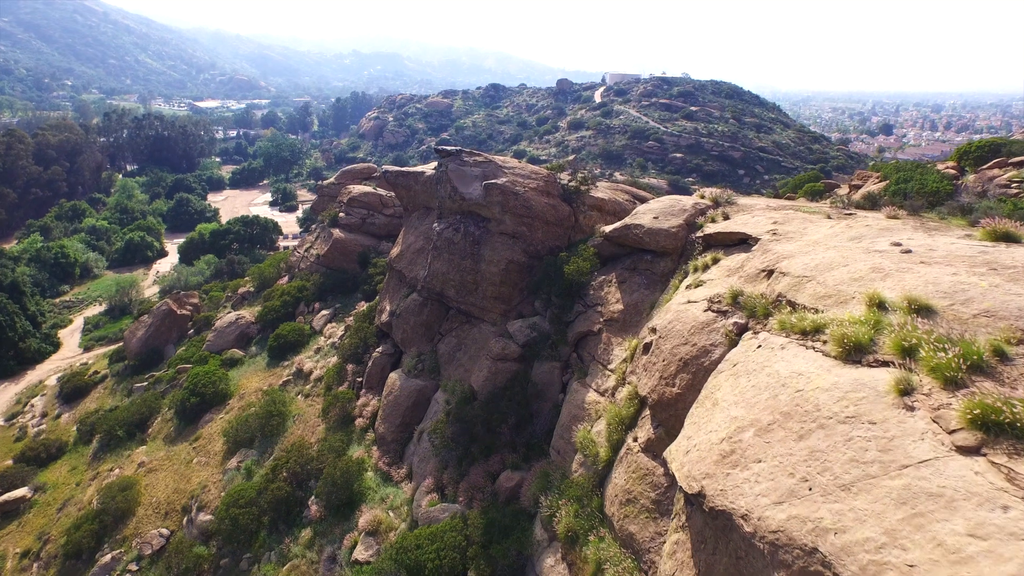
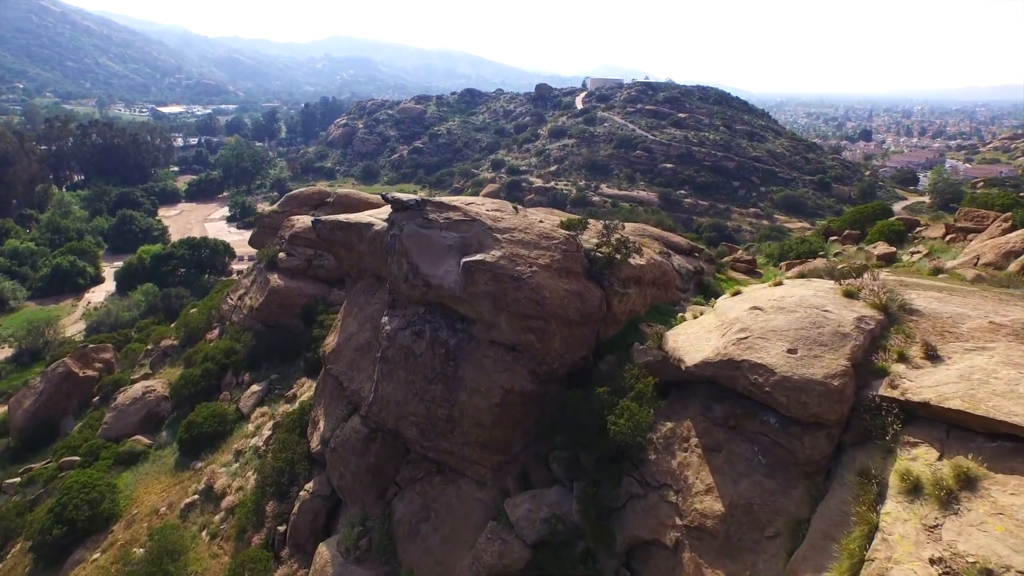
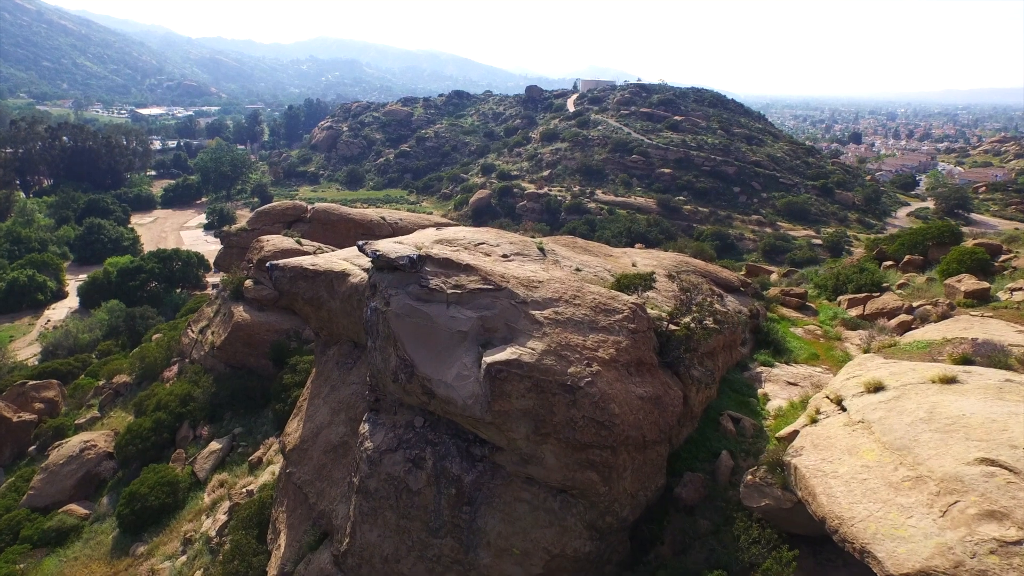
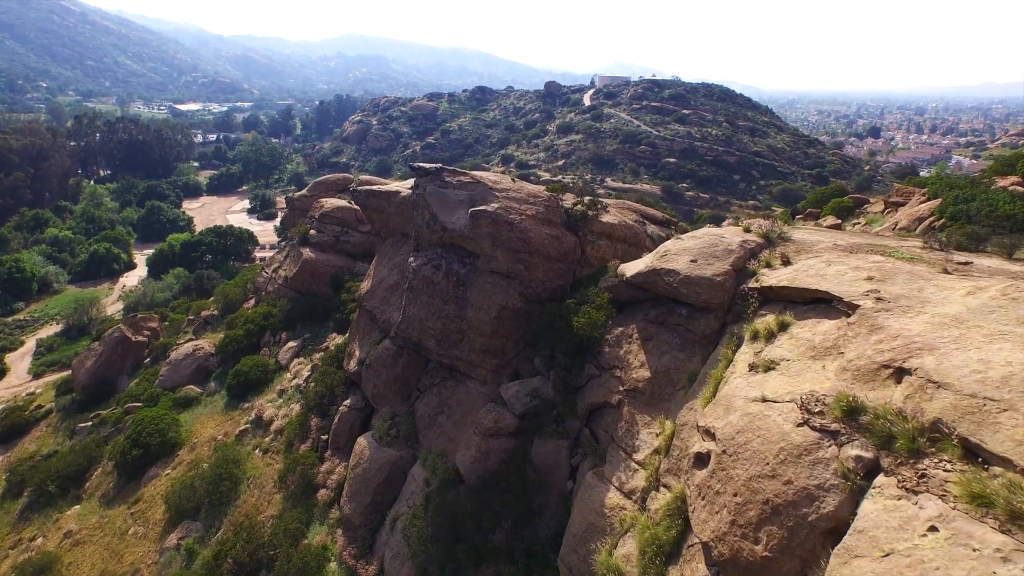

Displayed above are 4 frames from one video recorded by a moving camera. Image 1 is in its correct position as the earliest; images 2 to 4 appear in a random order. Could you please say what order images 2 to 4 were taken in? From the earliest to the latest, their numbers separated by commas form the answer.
4, 2, 3
